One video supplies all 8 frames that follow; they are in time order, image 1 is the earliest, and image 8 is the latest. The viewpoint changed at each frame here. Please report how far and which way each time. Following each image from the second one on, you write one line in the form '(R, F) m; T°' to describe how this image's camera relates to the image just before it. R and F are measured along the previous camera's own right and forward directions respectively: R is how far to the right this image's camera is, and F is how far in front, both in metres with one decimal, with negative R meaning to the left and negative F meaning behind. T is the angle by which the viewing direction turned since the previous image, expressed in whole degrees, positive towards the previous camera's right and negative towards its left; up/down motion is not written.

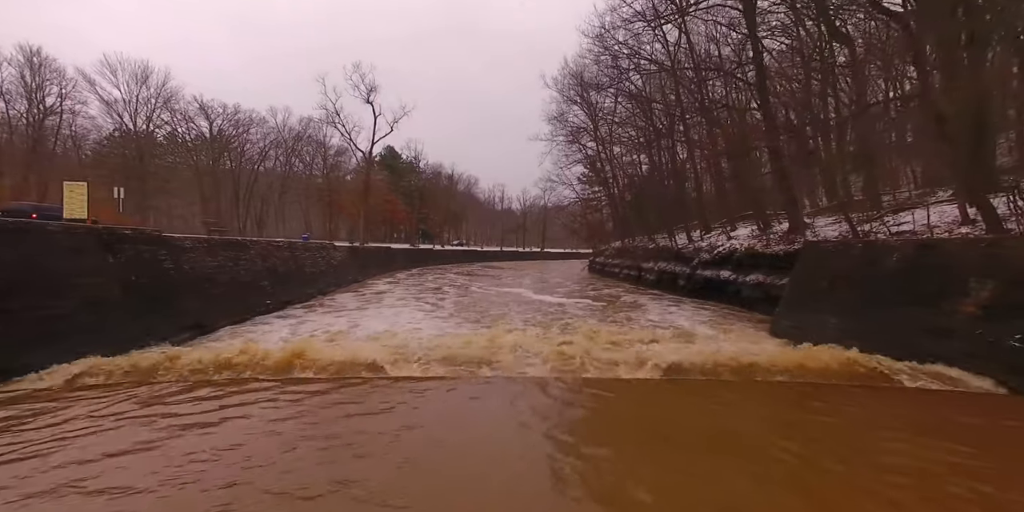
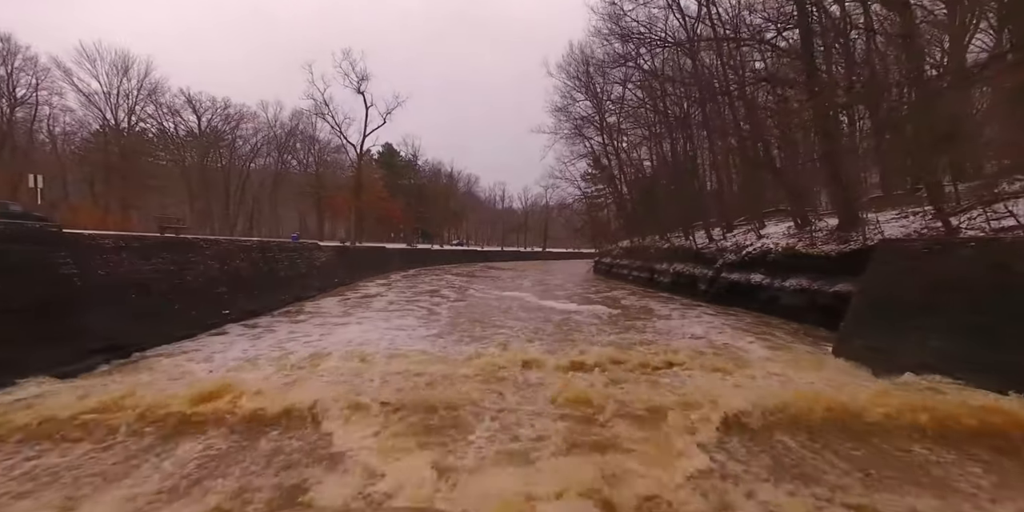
(0.0, +1.7) m; 0°
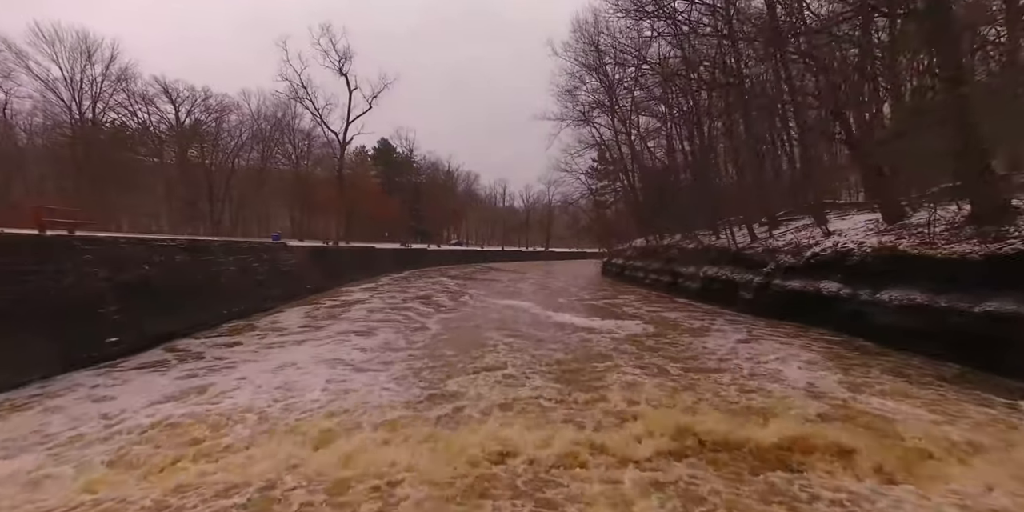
(0.0, +2.7) m; 0°
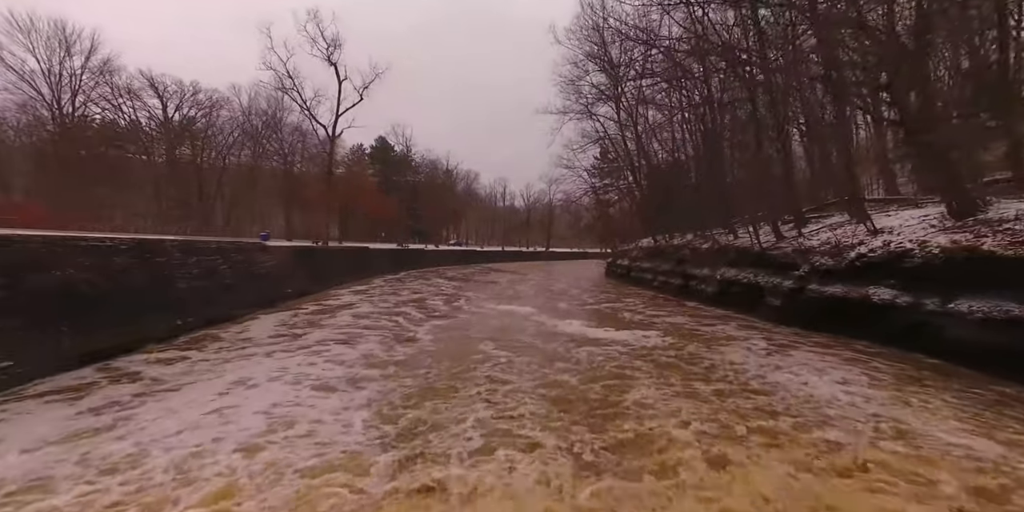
(0.0, +1.3) m; 0°
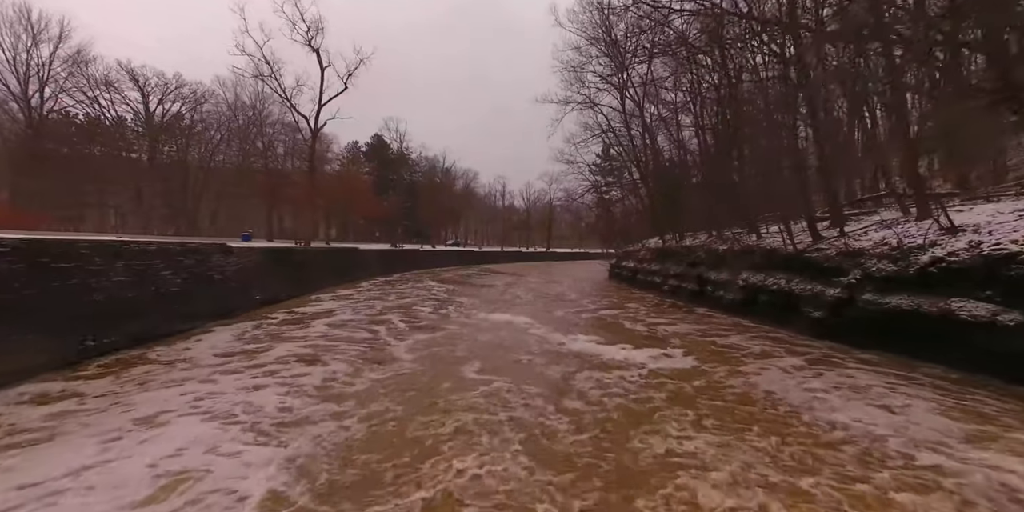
(+0.2, +1.7) m; 0°
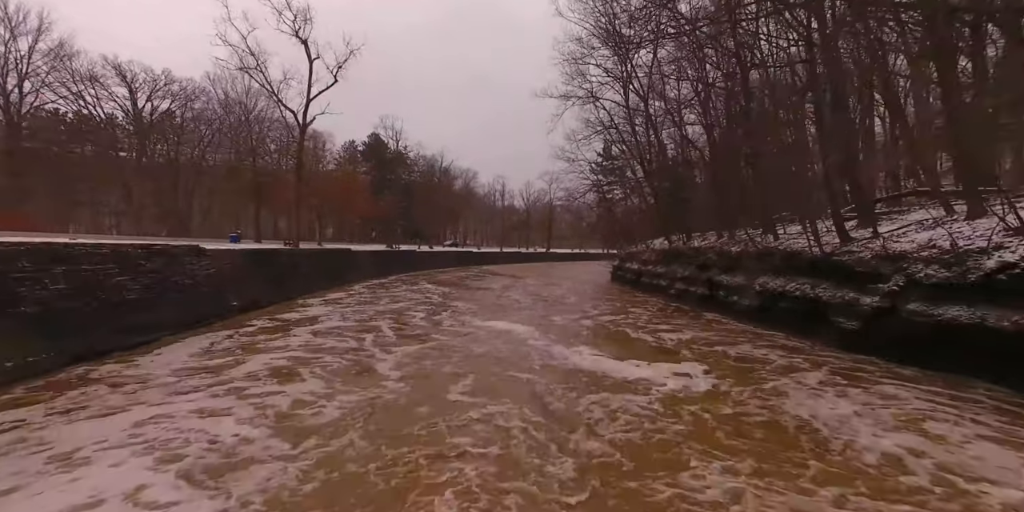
(+0.1, +1.0) m; 0°
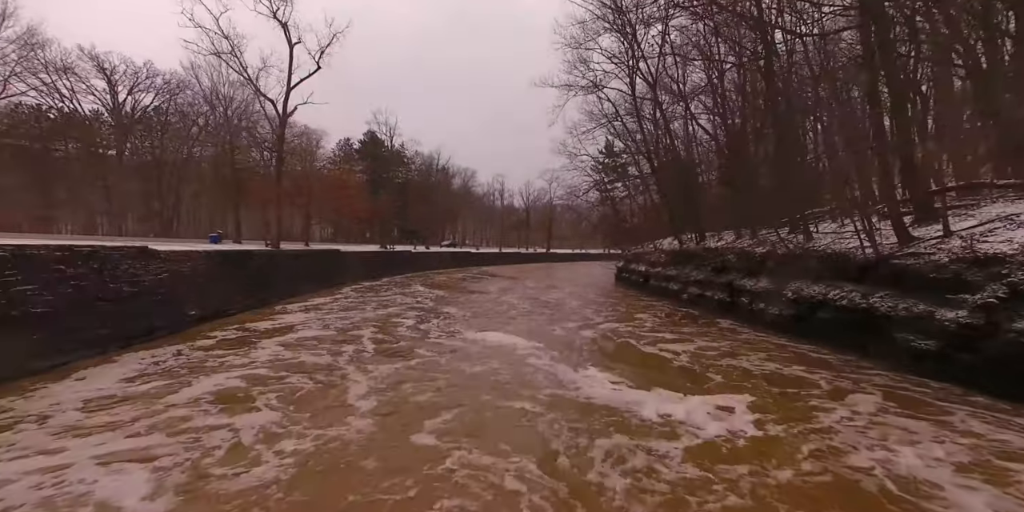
(+0.1, +1.6) m; 0°
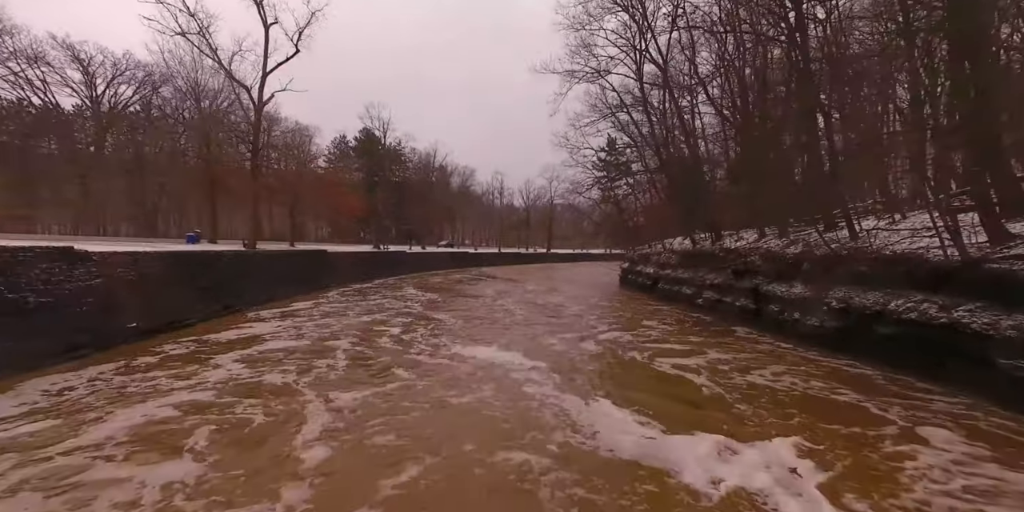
(+0.1, +1.6) m; 0°
